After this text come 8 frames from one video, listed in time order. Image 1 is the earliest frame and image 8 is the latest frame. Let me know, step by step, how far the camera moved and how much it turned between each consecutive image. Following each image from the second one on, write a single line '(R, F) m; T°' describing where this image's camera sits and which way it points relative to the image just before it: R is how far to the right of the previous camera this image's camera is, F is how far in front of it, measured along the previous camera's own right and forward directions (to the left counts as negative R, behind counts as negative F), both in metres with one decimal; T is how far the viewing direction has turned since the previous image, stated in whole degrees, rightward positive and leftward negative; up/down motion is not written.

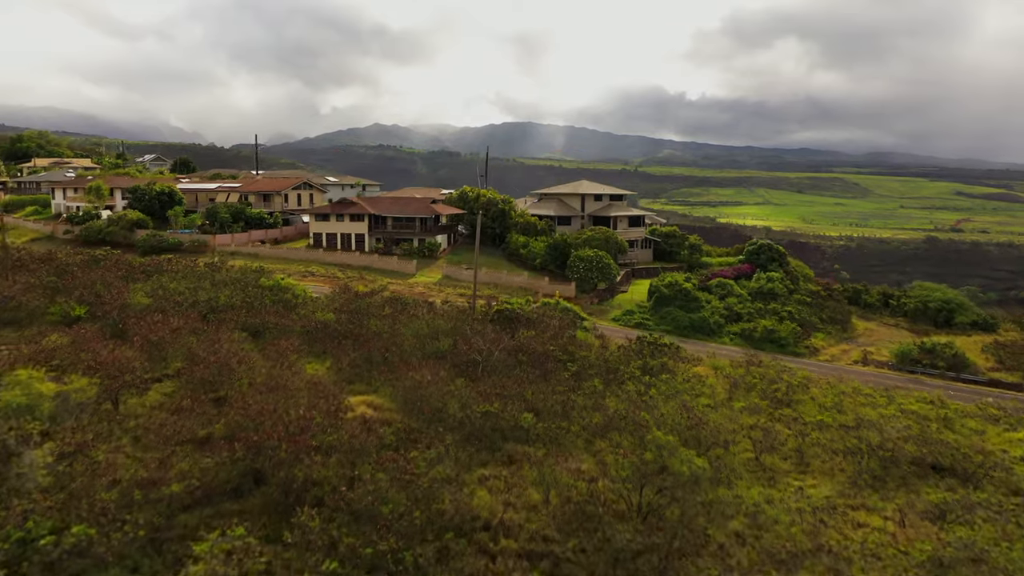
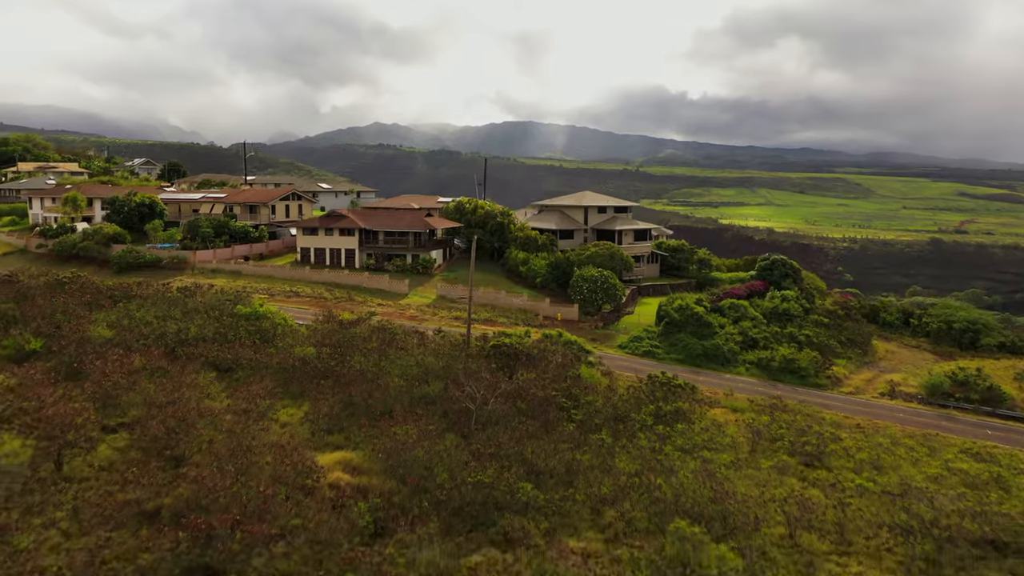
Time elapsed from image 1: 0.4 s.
(+0.1, +2.4) m; 0°
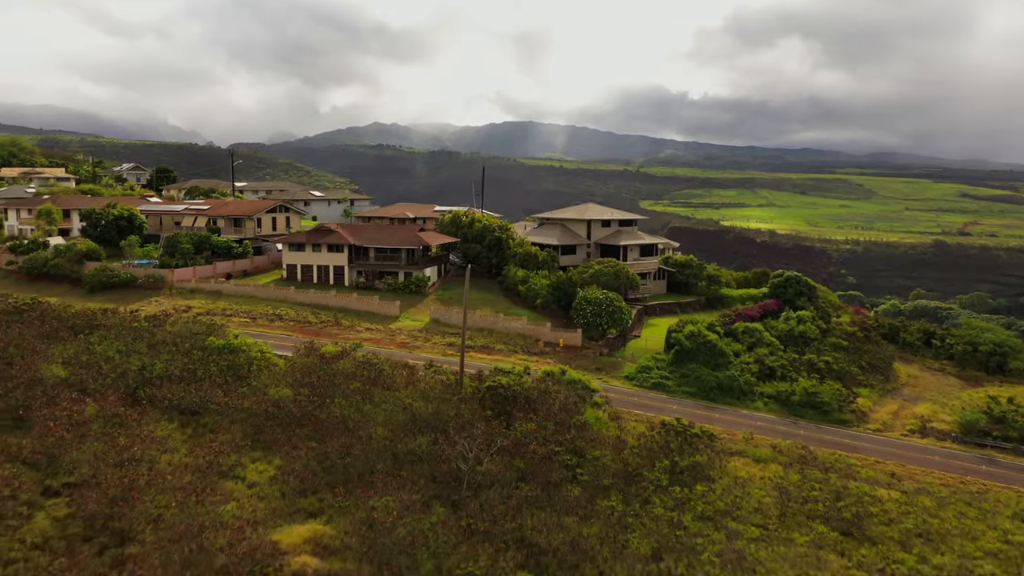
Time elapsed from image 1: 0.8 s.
(+0.1, +2.3) m; 0°
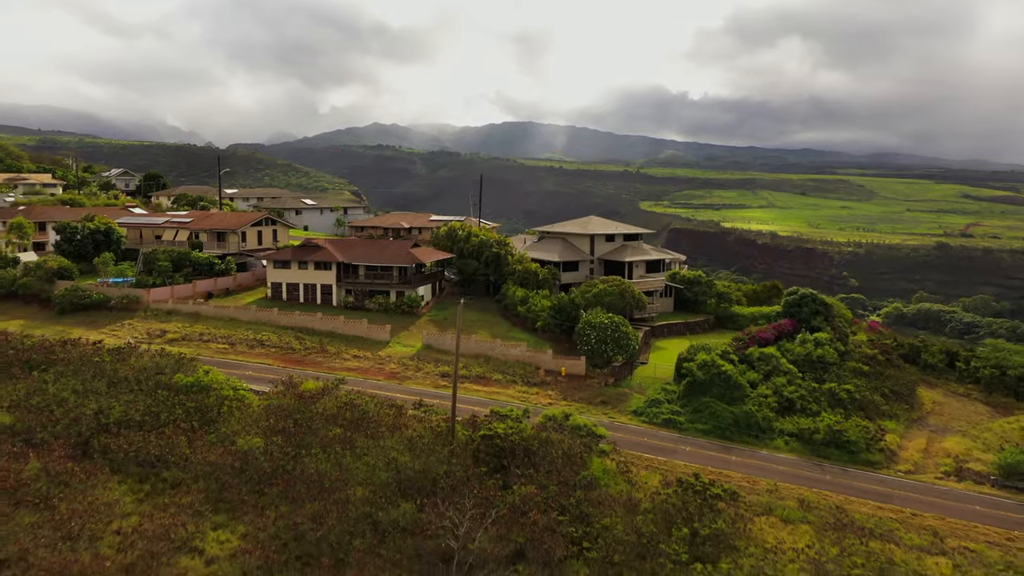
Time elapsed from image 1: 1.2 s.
(+0.1, +2.3) m; 0°
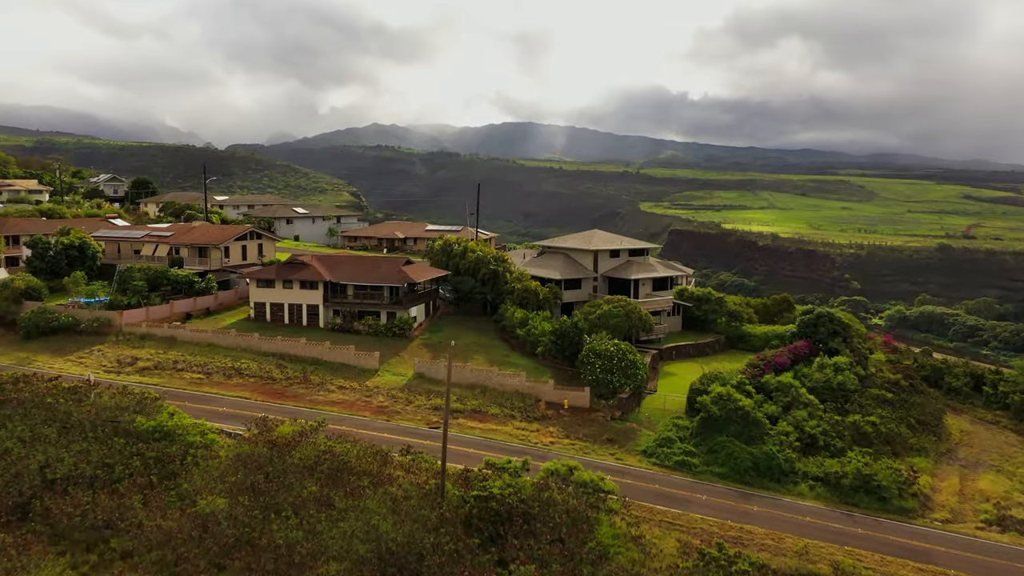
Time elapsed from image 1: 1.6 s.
(+0.1, +2.2) m; 0°
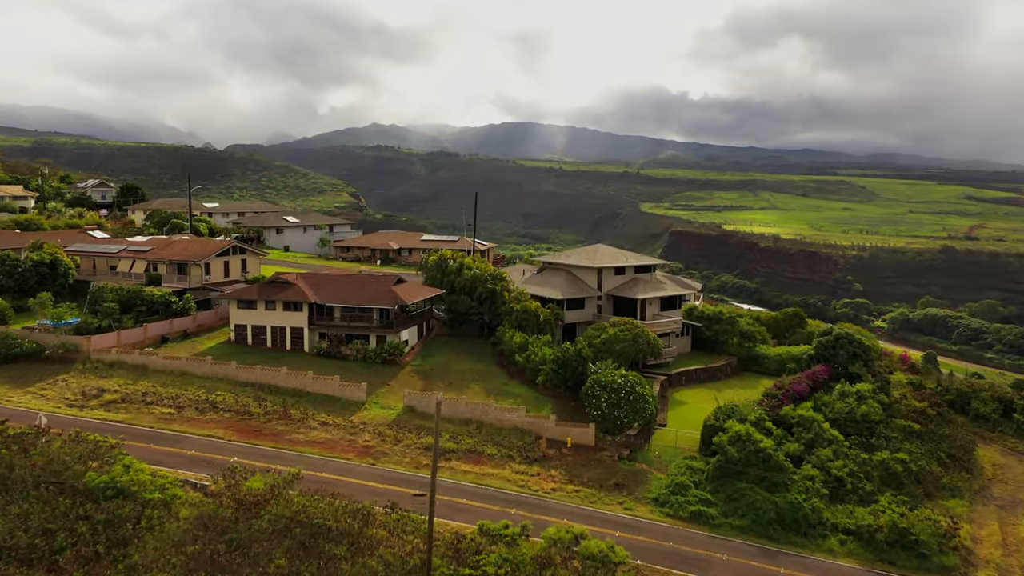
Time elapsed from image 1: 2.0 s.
(+0.1, +2.3) m; 0°
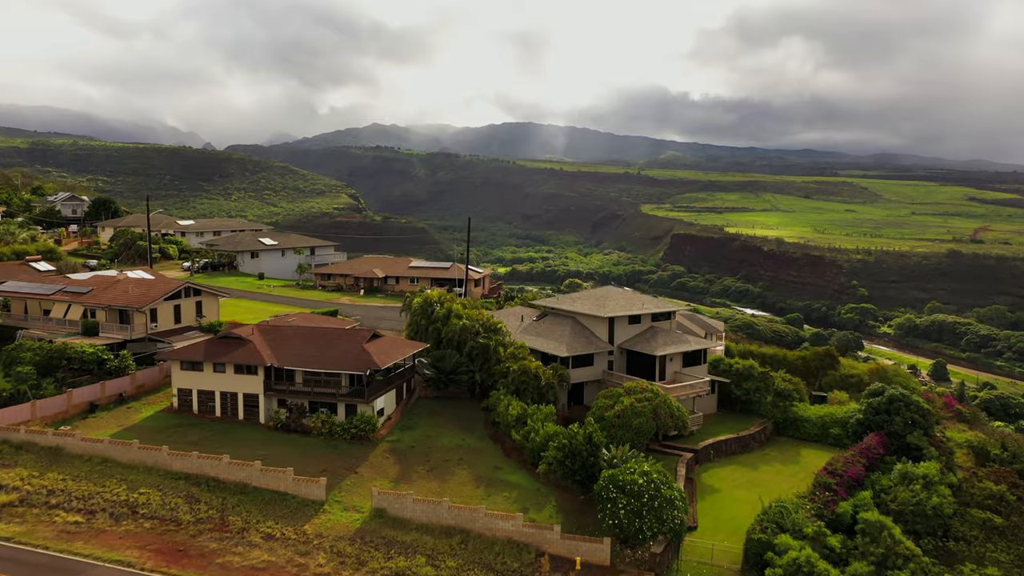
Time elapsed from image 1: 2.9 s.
(+0.2, +5.2) m; 0°
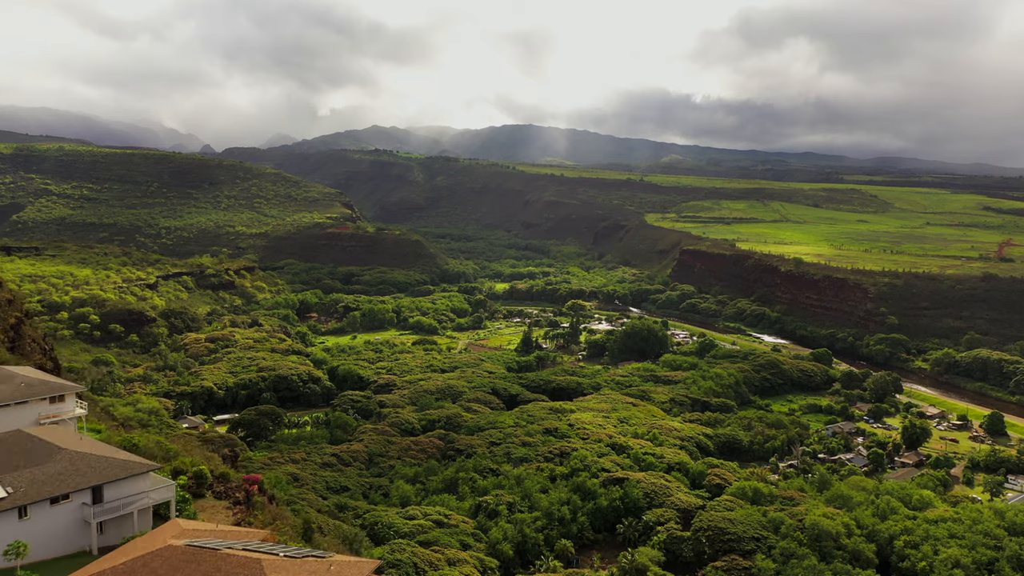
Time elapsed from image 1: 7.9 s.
(+1.0, +27.8) m; 0°
